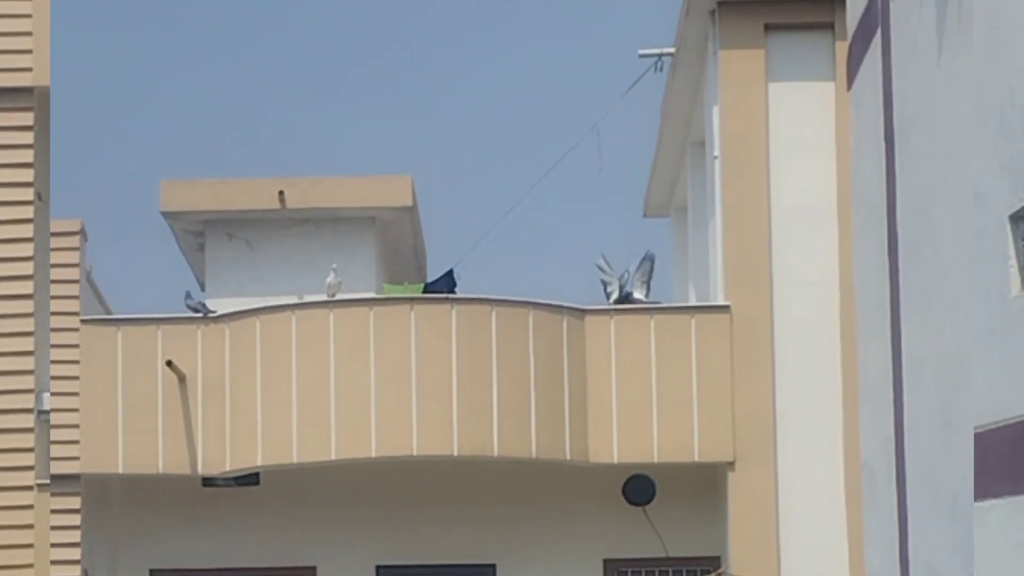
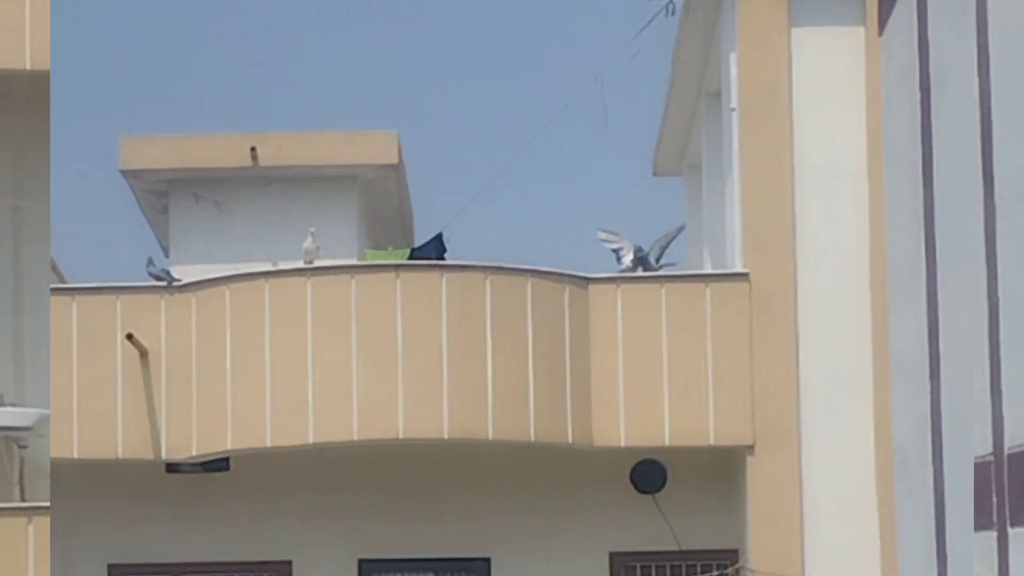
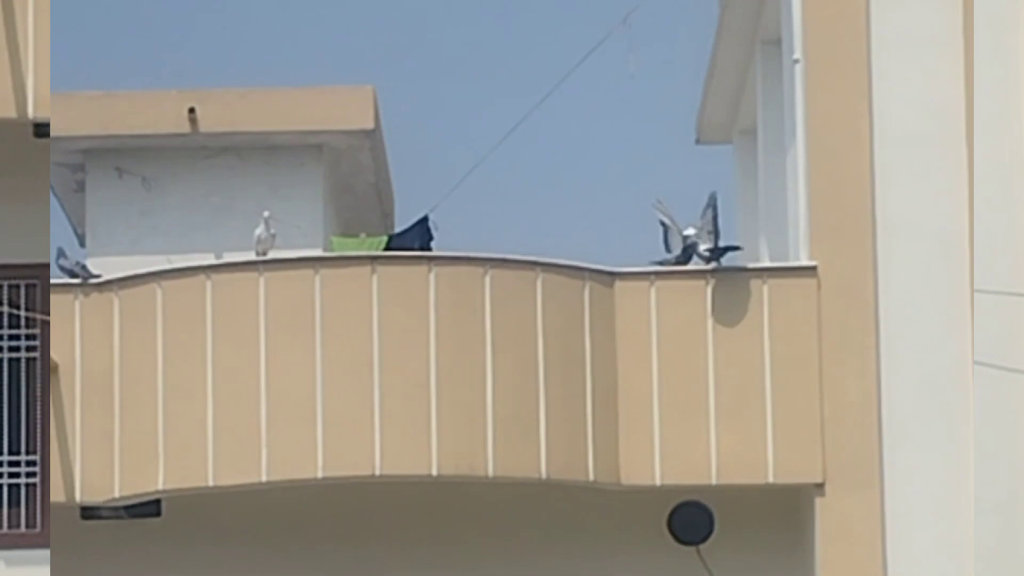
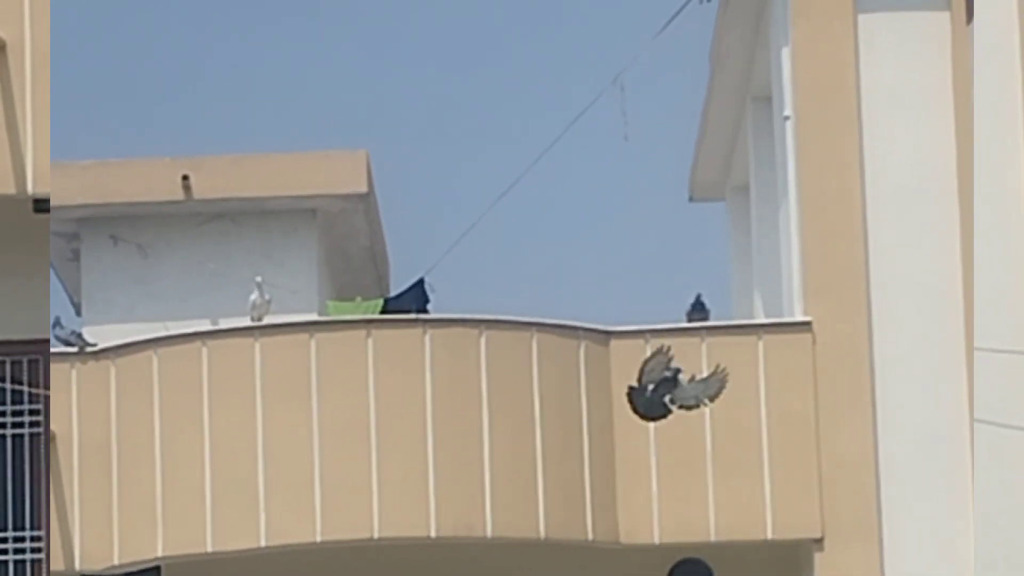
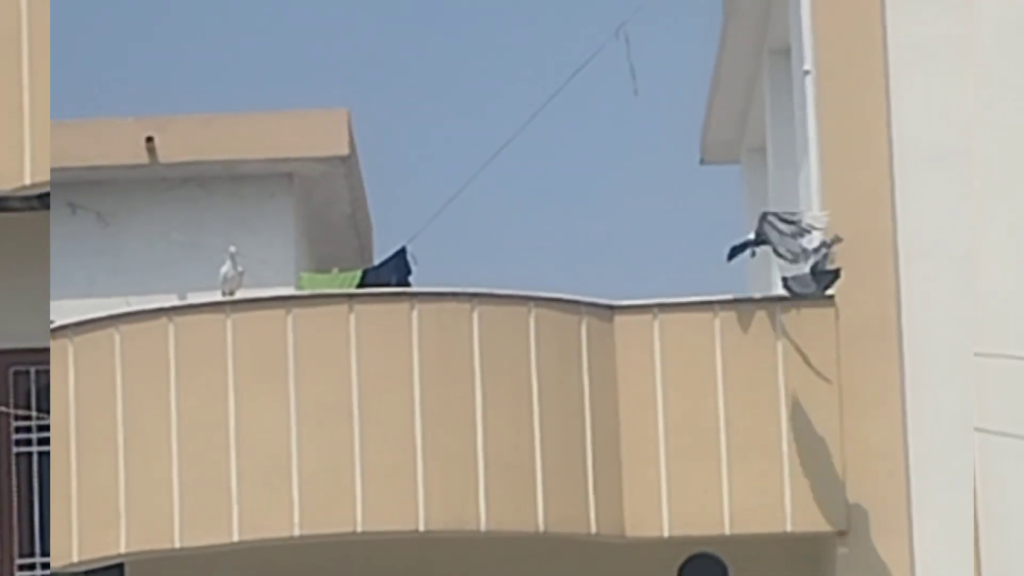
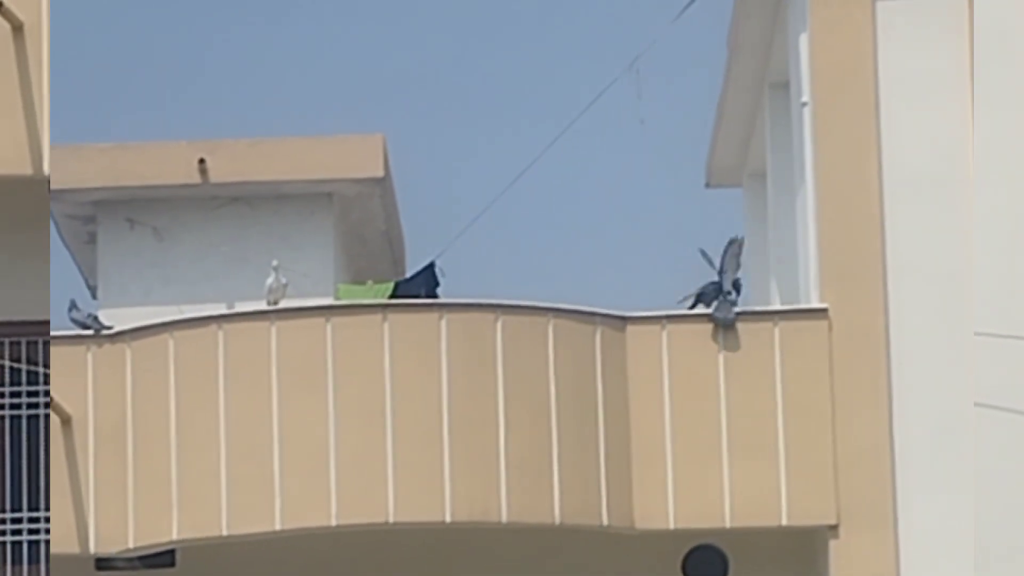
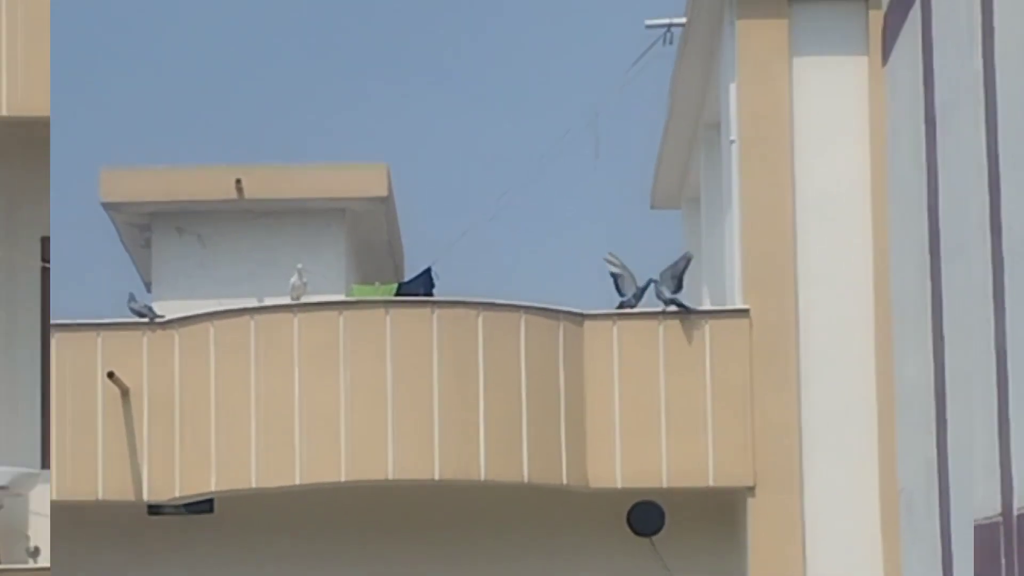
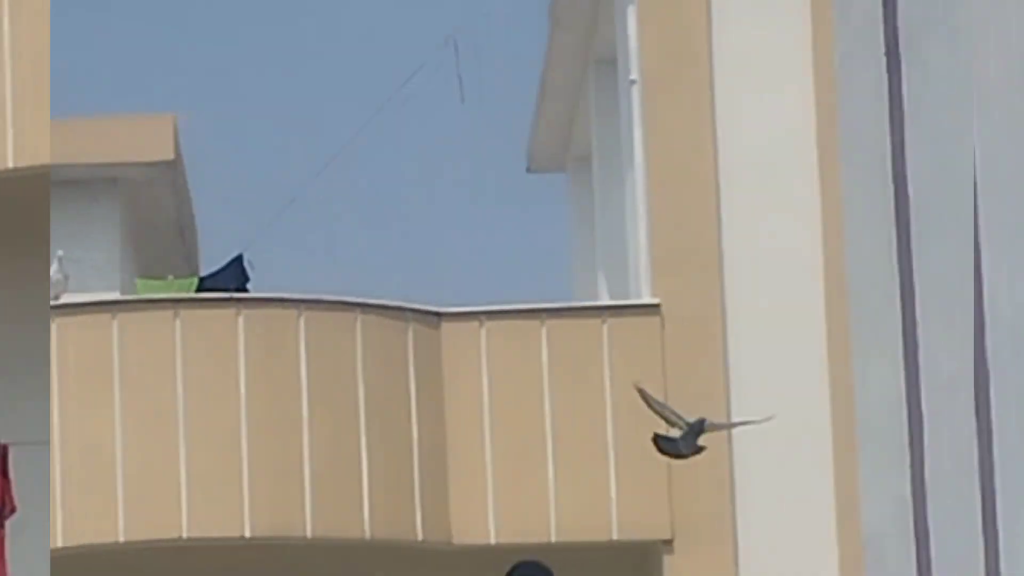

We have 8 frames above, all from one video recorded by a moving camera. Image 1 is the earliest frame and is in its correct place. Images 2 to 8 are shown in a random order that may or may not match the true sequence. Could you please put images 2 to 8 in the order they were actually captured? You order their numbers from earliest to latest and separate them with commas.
2, 7, 3, 6, 4, 5, 8
